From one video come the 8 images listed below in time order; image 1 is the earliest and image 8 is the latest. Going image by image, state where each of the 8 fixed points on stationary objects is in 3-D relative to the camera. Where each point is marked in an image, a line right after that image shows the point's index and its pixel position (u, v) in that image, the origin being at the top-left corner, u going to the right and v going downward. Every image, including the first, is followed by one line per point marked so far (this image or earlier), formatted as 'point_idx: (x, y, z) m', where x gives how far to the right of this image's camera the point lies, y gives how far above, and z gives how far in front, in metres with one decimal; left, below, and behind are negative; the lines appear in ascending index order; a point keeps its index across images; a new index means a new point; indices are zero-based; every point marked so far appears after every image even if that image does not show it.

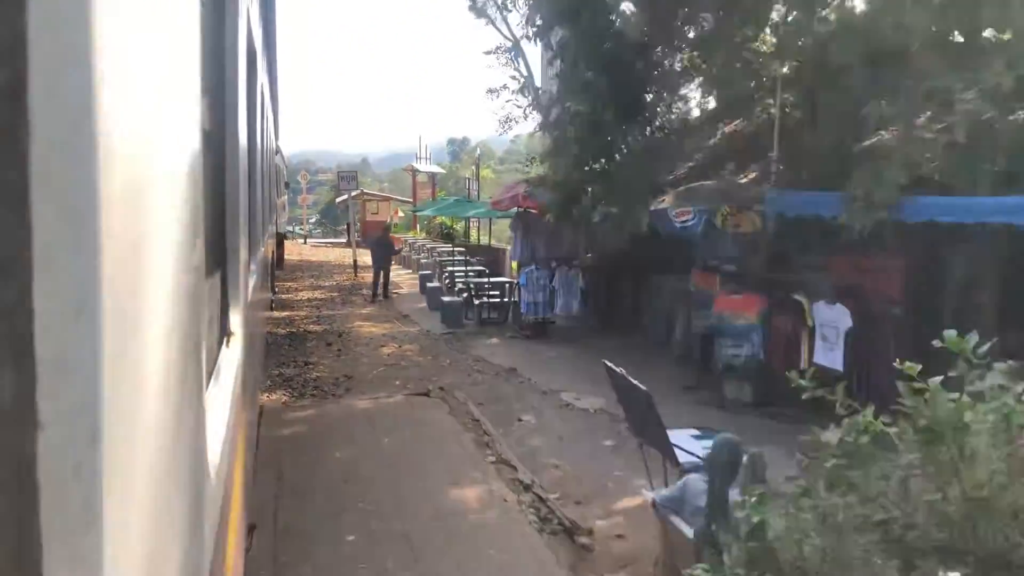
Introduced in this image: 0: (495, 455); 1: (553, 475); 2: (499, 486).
0: (-0.1, -1.1, +5.1) m
1: (+0.3, -1.2, +4.8) m
2: (-0.1, -1.2, +4.7) m
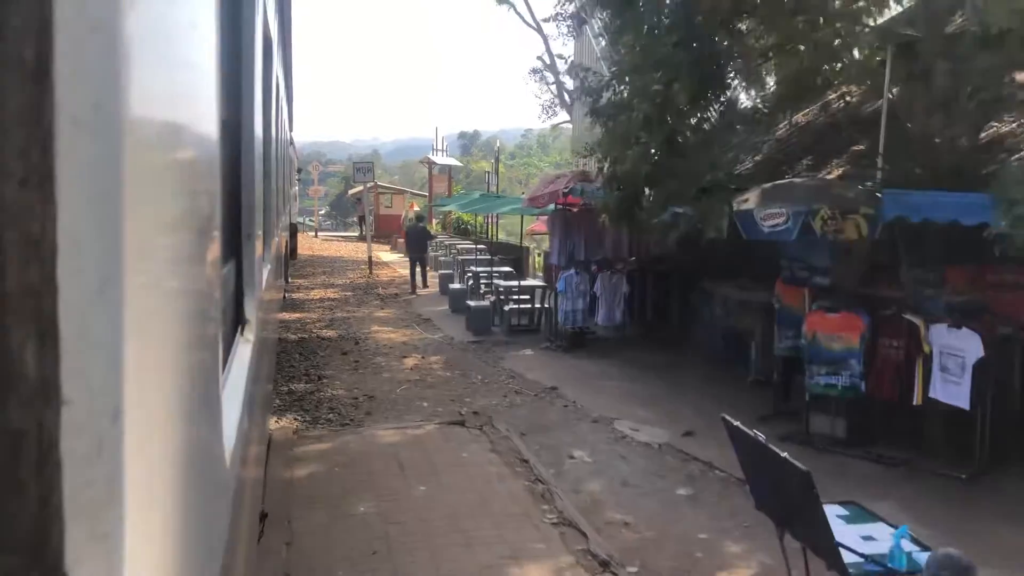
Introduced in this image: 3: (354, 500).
0: (+0.2, -1.2, +4.3) m
1: (+0.6, -1.3, +4.0) m
2: (+0.2, -1.3, +3.8) m
3: (-0.9, -1.2, +4.4) m
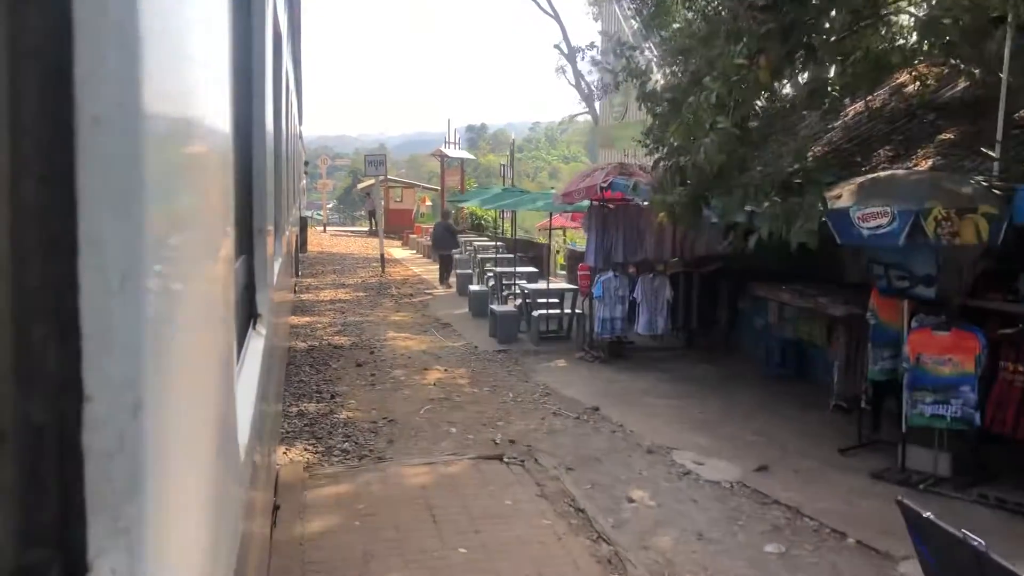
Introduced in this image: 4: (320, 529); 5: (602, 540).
0: (+0.5, -1.3, +3.6) m
1: (+0.8, -1.3, +3.3) m
2: (+0.5, -1.4, +3.1) m
3: (-0.6, -1.3, +3.7) m
4: (-1.0, -1.2, +4.0) m
5: (+0.4, -1.2, +3.9) m
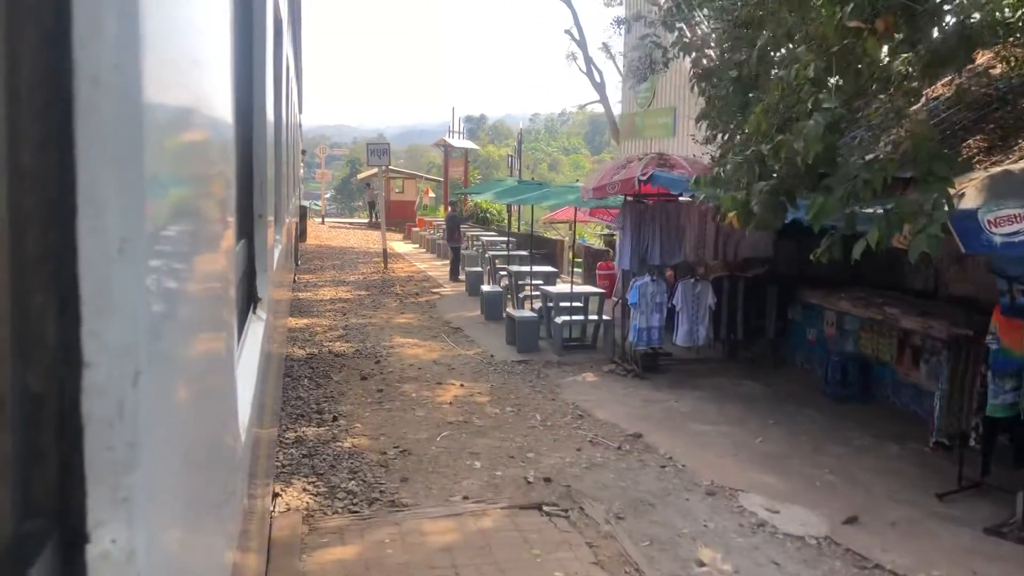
0: (+0.6, -1.3, +2.8) m
1: (+1.0, -1.4, +2.6) m
2: (+0.7, -1.4, +2.4) m
3: (-0.5, -1.3, +3.0) m
4: (-0.8, -1.2, +3.3) m
5: (+0.6, -1.3, +3.2) m
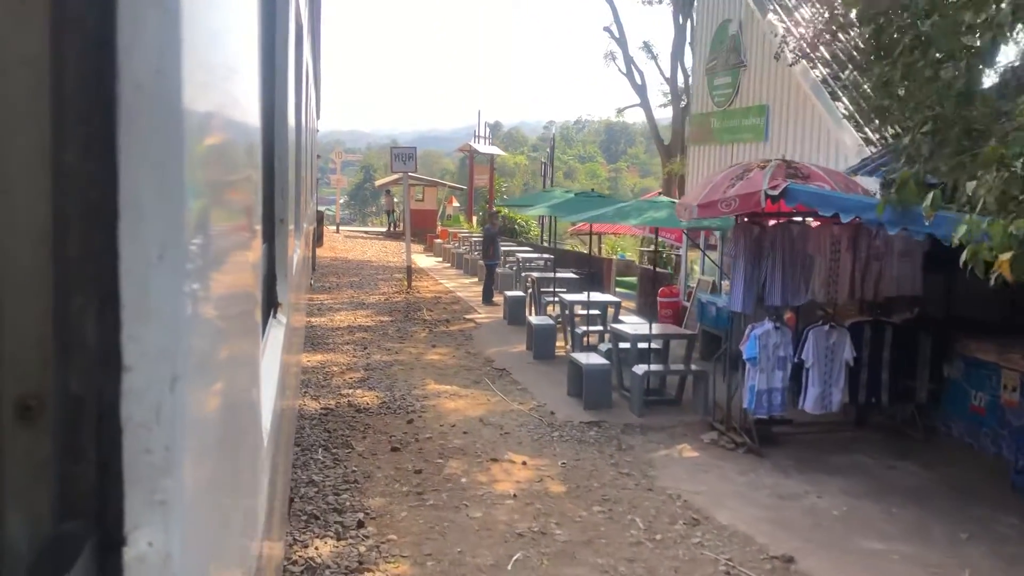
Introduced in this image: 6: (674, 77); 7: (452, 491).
0: (+1.0, -1.6, +1.4) m
1: (+1.4, -1.7, +1.2) m
2: (+1.0, -1.7, +1.0) m
3: (-0.1, -1.6, +1.6) m
4: (-0.4, -1.5, +1.9) m
5: (+1.0, -1.5, +1.8) m
6: (+3.4, +4.4, +16.5) m
7: (-0.4, -1.1, +4.7) m
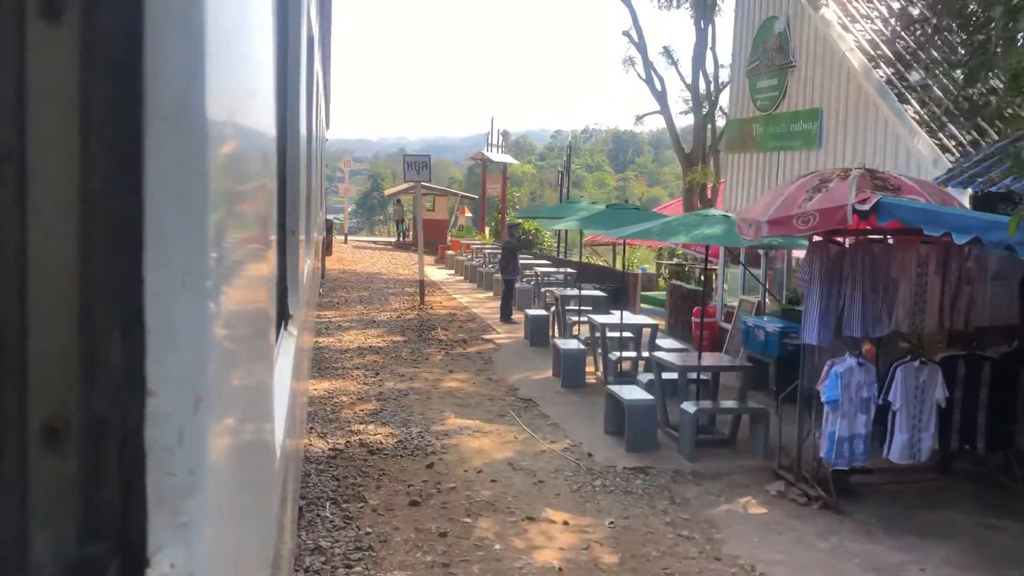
0: (+1.2, -1.7, +0.8) m
1: (+1.5, -1.8, +0.5) m
2: (+1.2, -1.8, +0.3) m
3: (+0.1, -1.7, +0.9) m
4: (-0.3, -1.6, +1.2) m
5: (+1.2, -1.7, +1.2) m
6: (+3.7, +4.2, +15.9) m
7: (-0.2, -1.3, +4.1) m
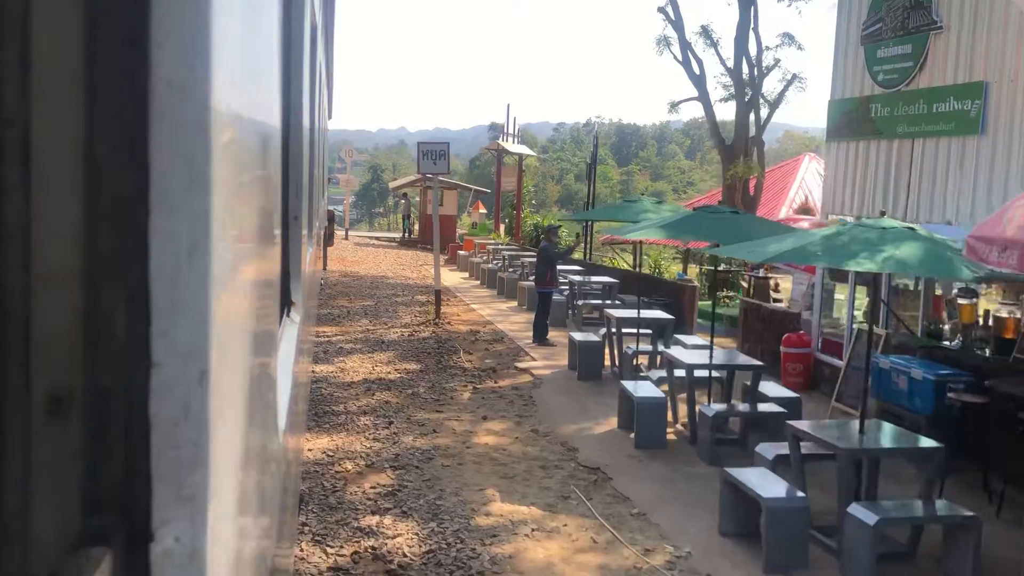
0: (+1.5, -1.9, -0.7) m
1: (+1.9, -2.0, -1.0) m
2: (+1.6, -2.0, -1.2) m
3: (+0.4, -1.9, -0.6) m
4: (+0.1, -1.8, -0.3) m
5: (+1.5, -1.9, -0.4) m
6: (+4.1, +4.0, +14.3) m
7: (+0.2, -1.4, +2.5) m
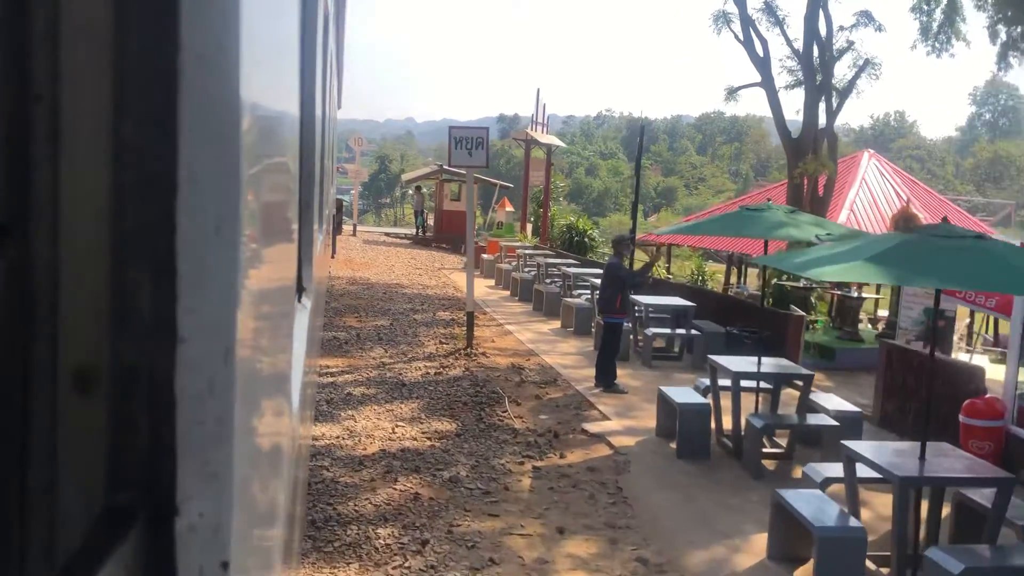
0: (+1.9, -2.3, -2.5) m
1: (+2.2, -2.3, -2.8) m
2: (+1.9, -2.4, -2.9) m
3: (+0.8, -2.2, -2.3) m
4: (+0.5, -2.1, -2.0) m
5: (+1.9, -2.2, -2.1) m
6: (+4.7, +3.8, +12.5) m
7: (+0.6, -1.7, +0.8) m
